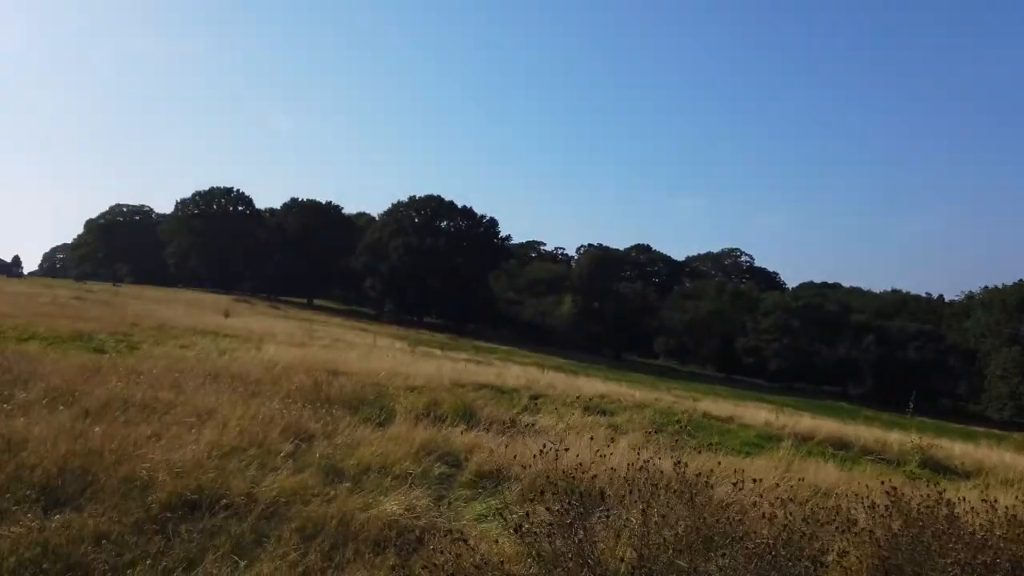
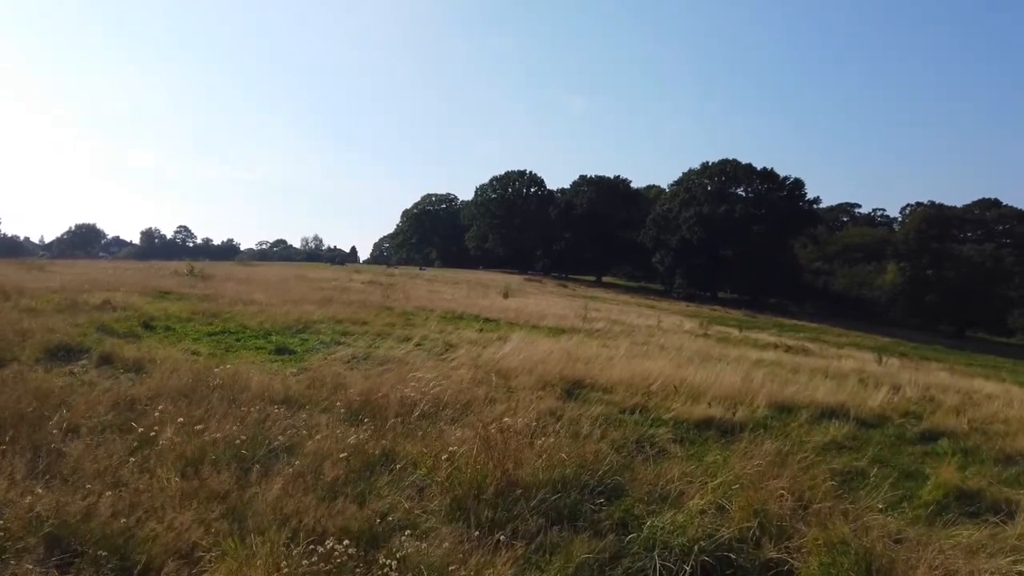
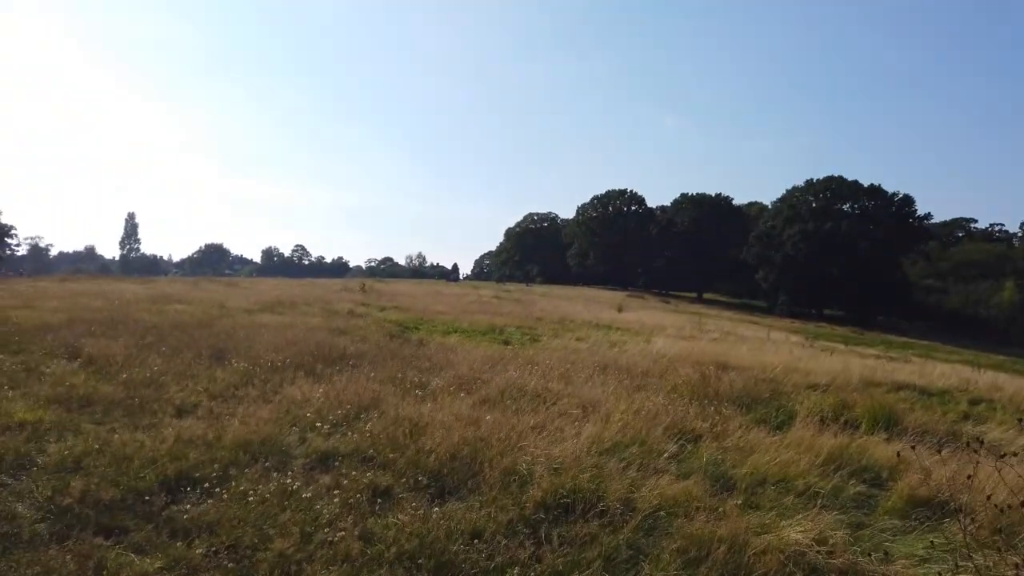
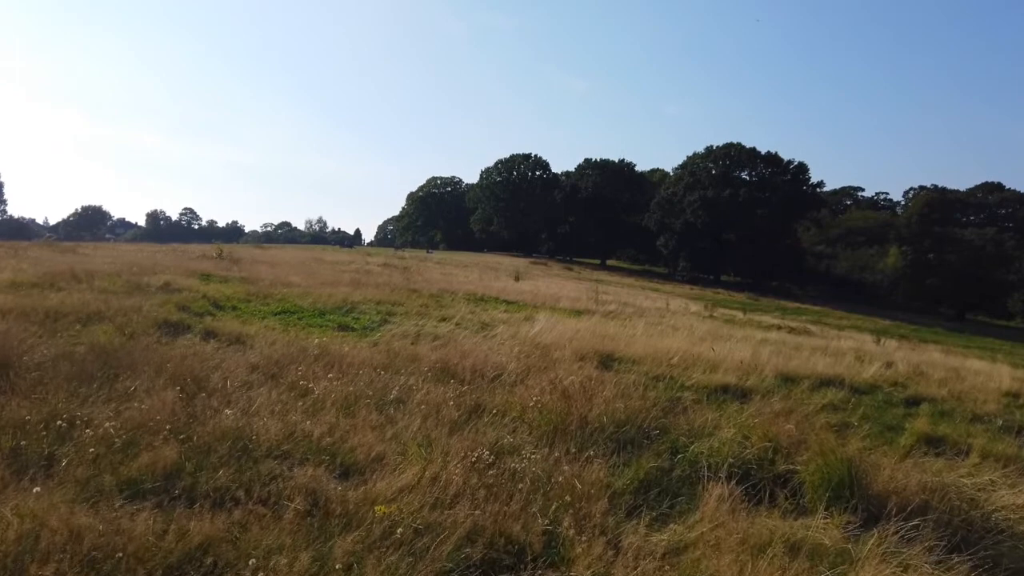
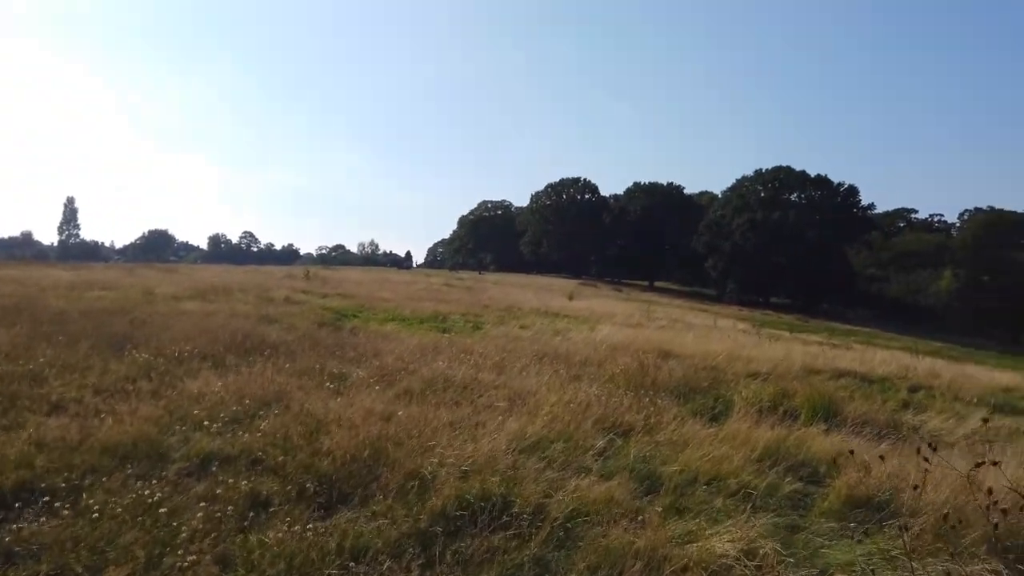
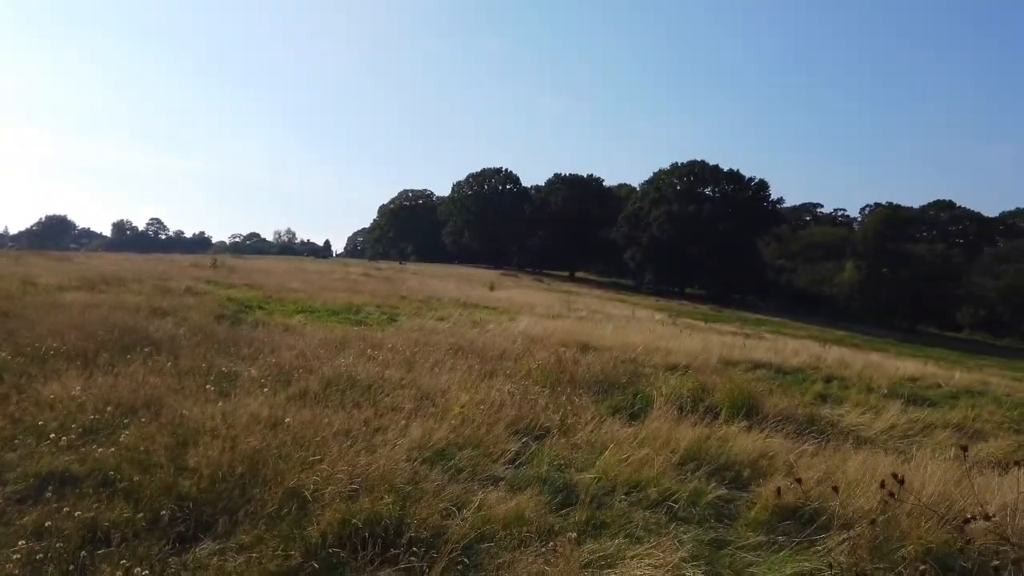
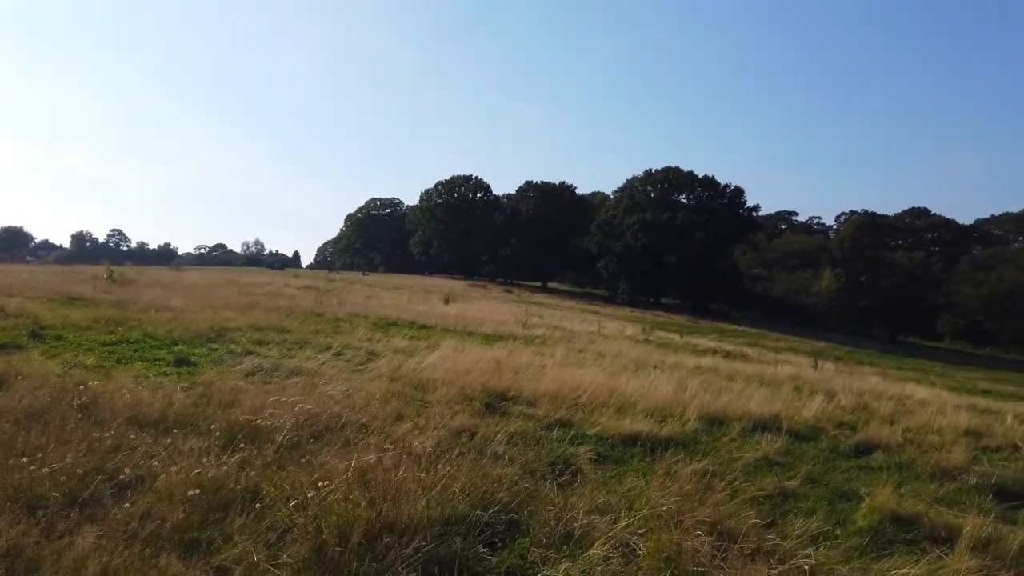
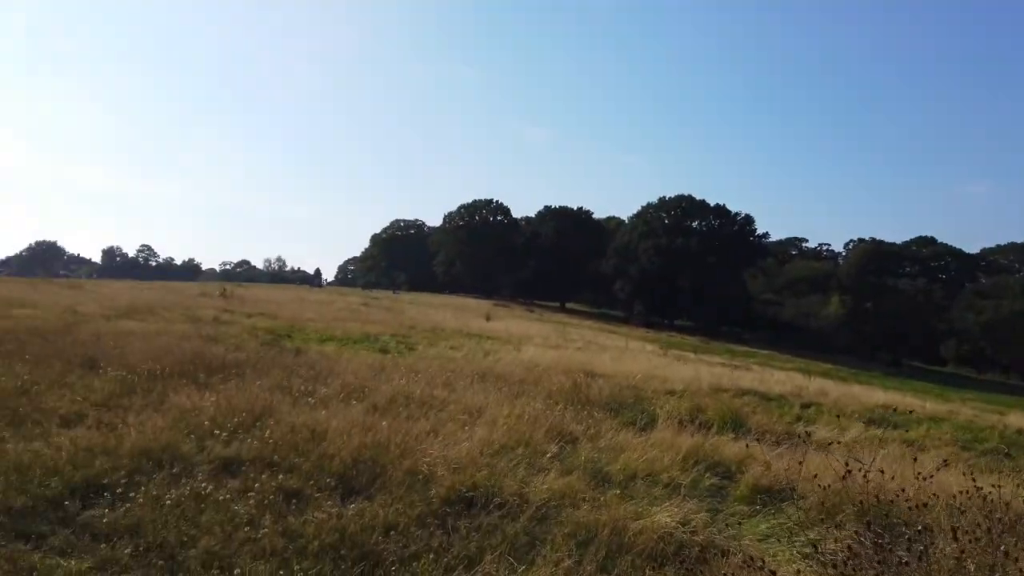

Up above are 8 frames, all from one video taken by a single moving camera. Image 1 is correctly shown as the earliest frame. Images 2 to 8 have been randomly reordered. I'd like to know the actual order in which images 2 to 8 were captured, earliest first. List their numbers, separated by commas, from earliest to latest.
8, 3, 5, 6, 4, 2, 7
